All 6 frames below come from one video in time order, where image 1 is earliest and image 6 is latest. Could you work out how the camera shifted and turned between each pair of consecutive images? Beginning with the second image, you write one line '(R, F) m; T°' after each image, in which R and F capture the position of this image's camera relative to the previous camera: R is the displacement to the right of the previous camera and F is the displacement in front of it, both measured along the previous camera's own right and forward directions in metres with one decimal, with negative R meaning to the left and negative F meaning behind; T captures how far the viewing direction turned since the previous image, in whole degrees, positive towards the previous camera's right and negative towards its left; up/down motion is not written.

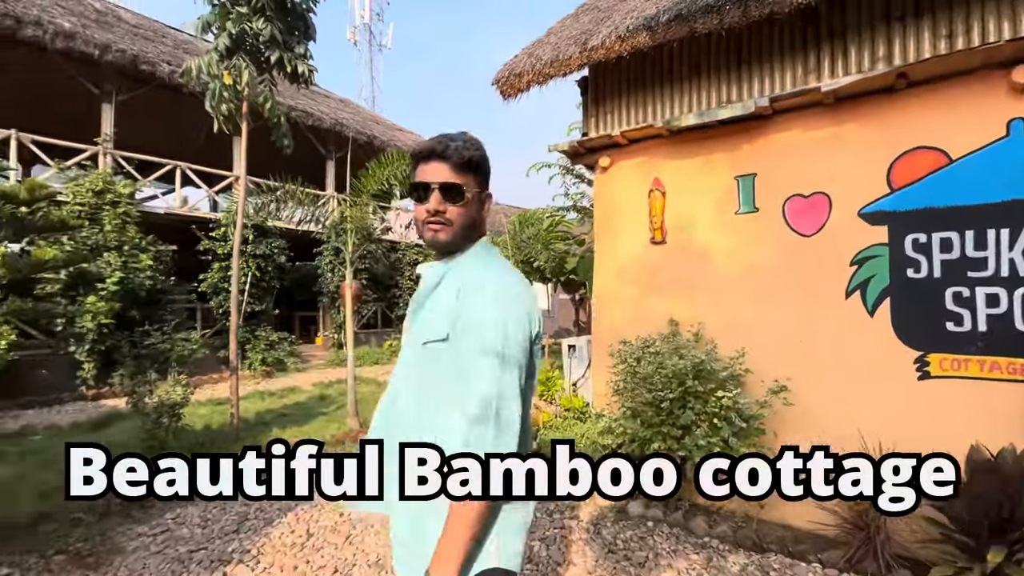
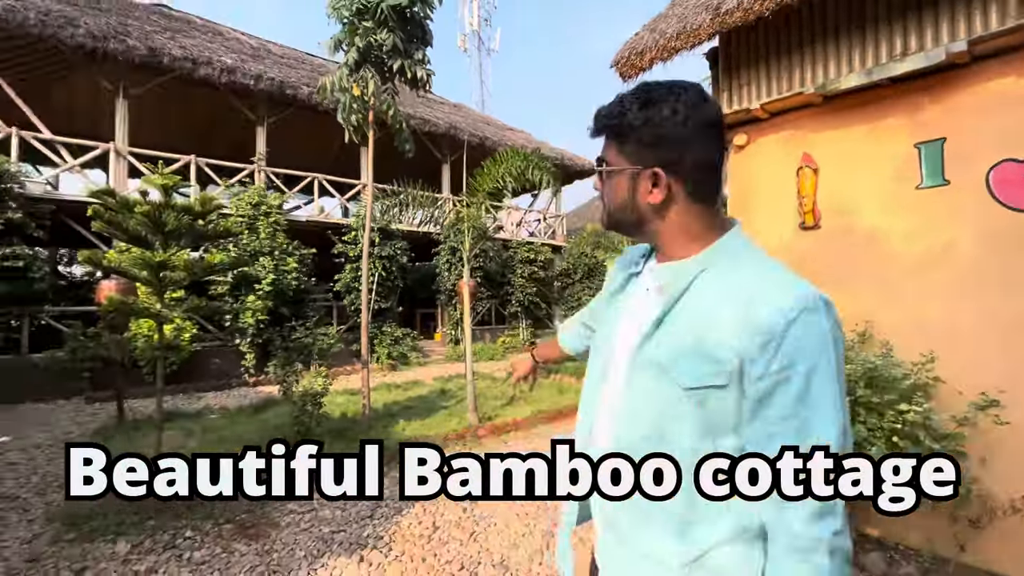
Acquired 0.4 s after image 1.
(-0.1, +0.1) m; -13°
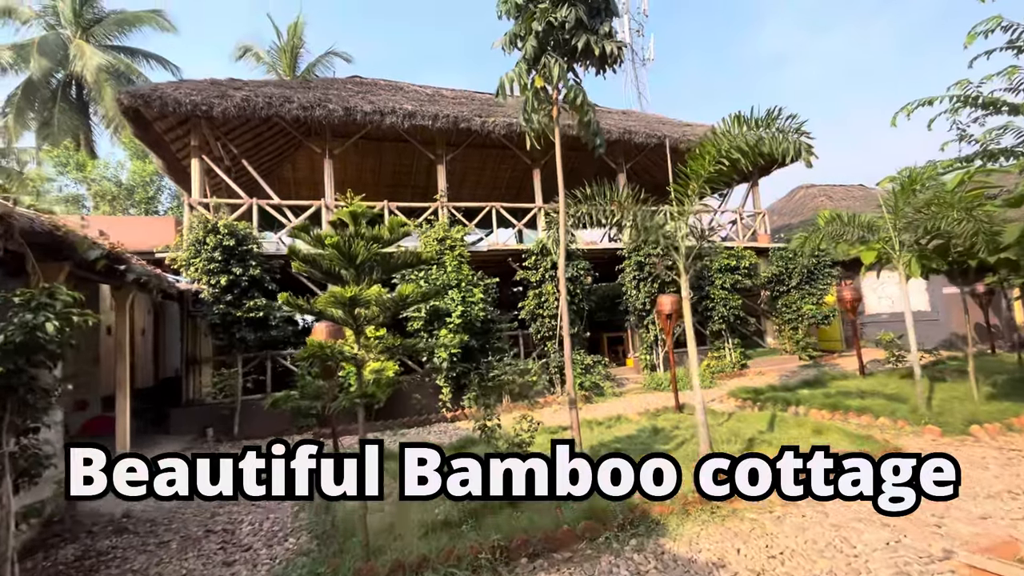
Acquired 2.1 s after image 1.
(-0.5, +0.9) m; -20°
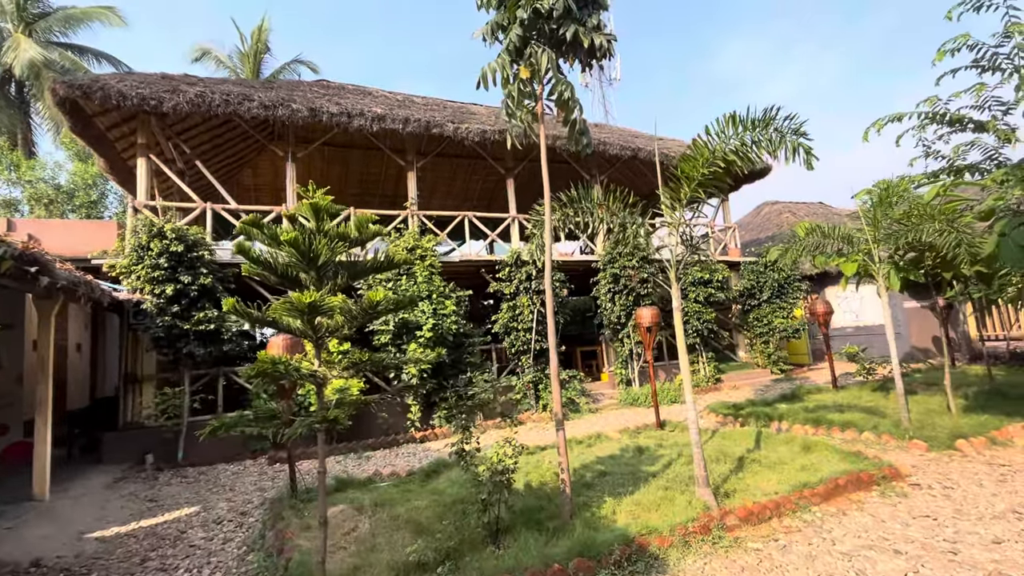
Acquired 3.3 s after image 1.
(-0.1, +0.4) m; +4°
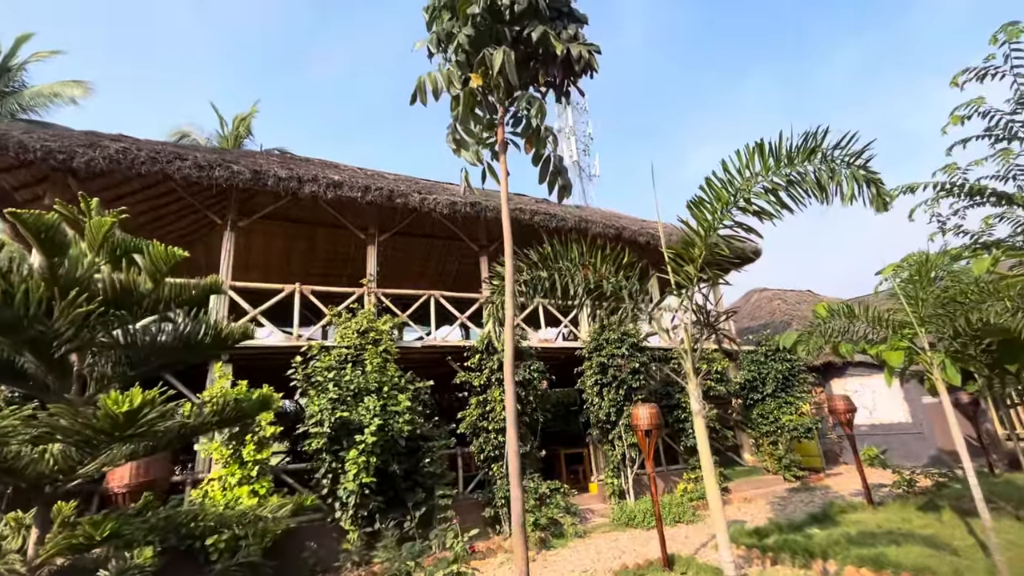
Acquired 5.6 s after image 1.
(+0.2, +1.2) m; +2°
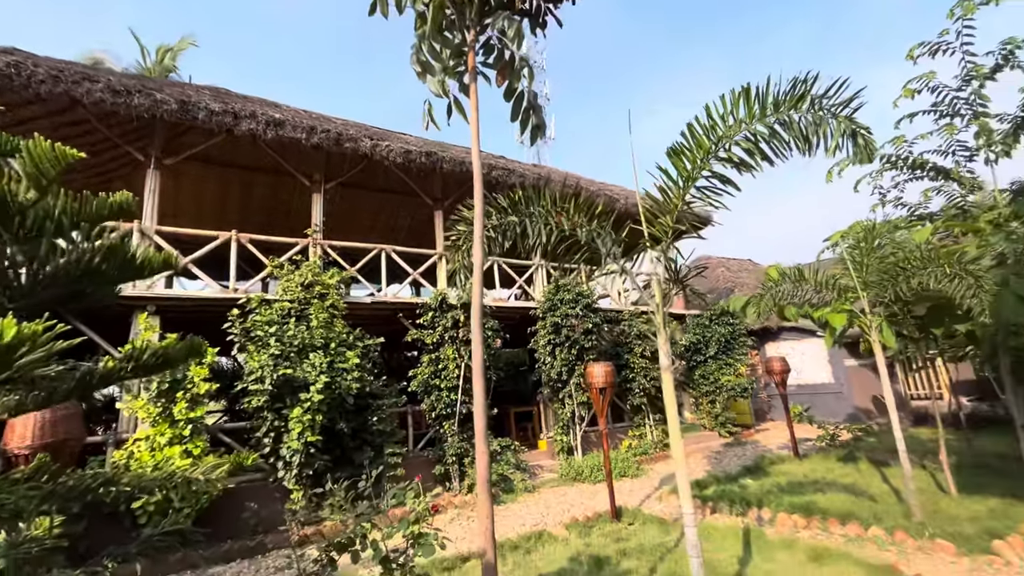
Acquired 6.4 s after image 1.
(-0.1, +0.2) m; +6°
